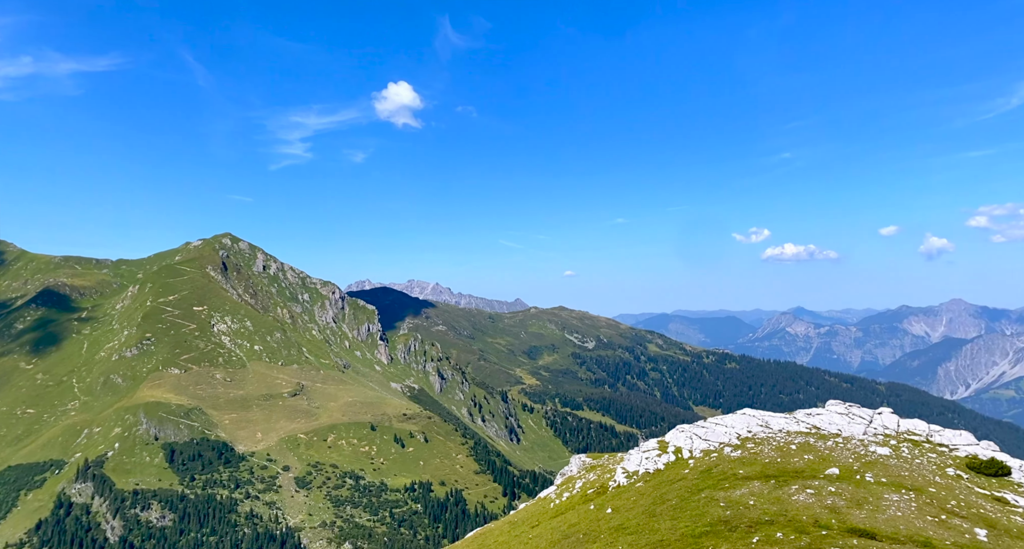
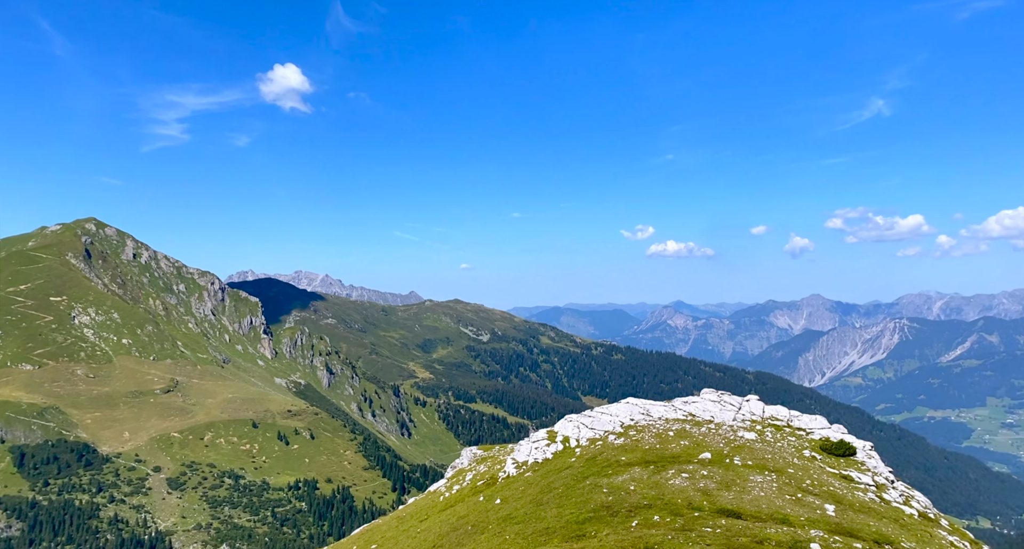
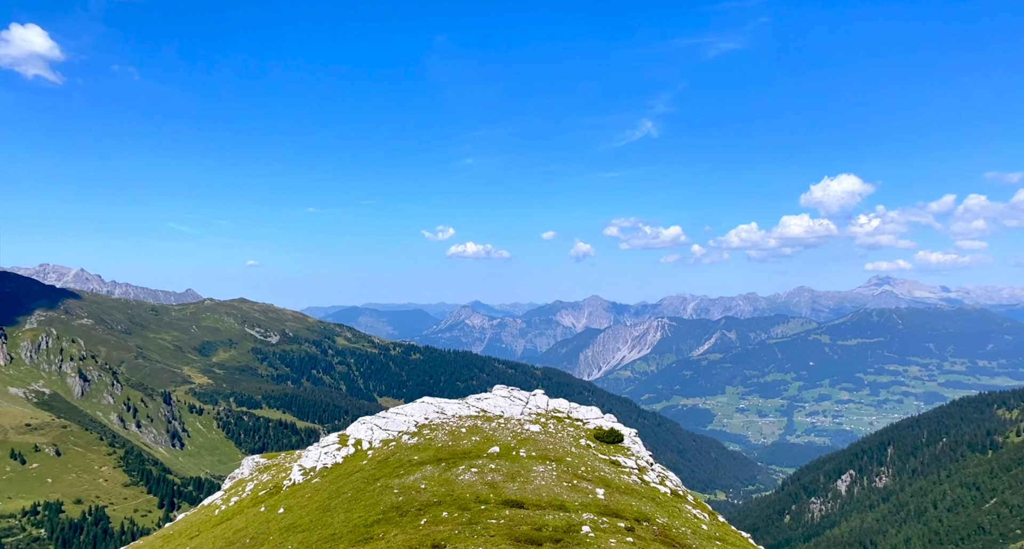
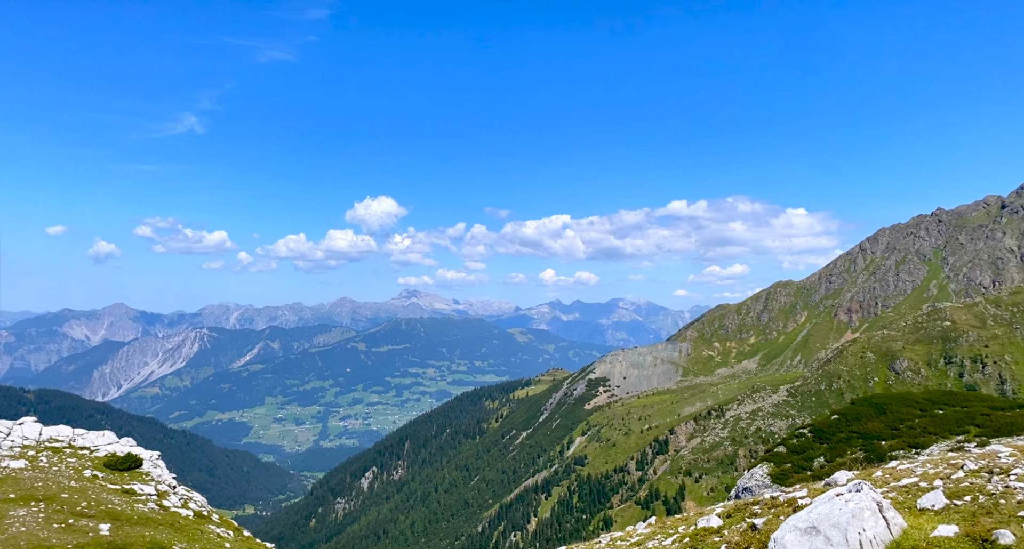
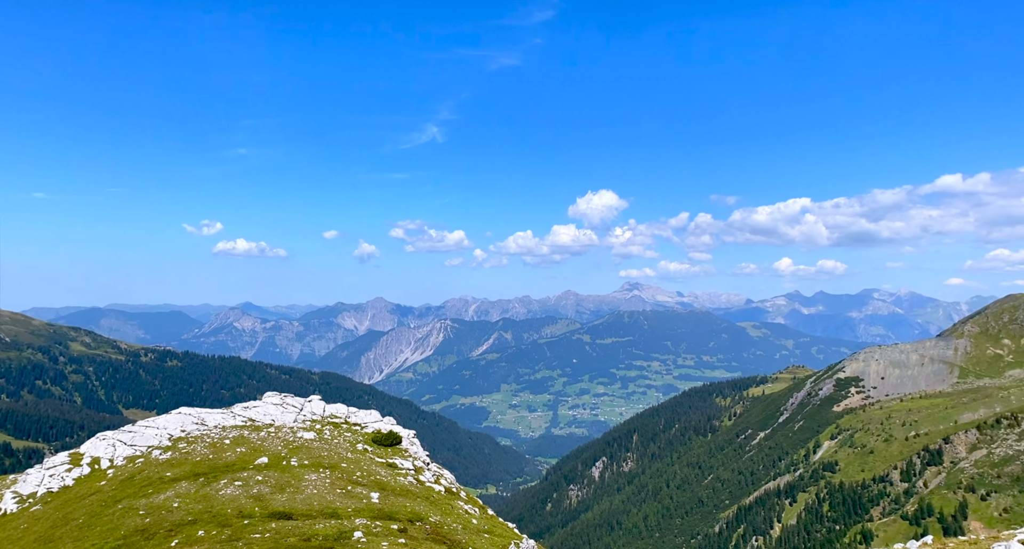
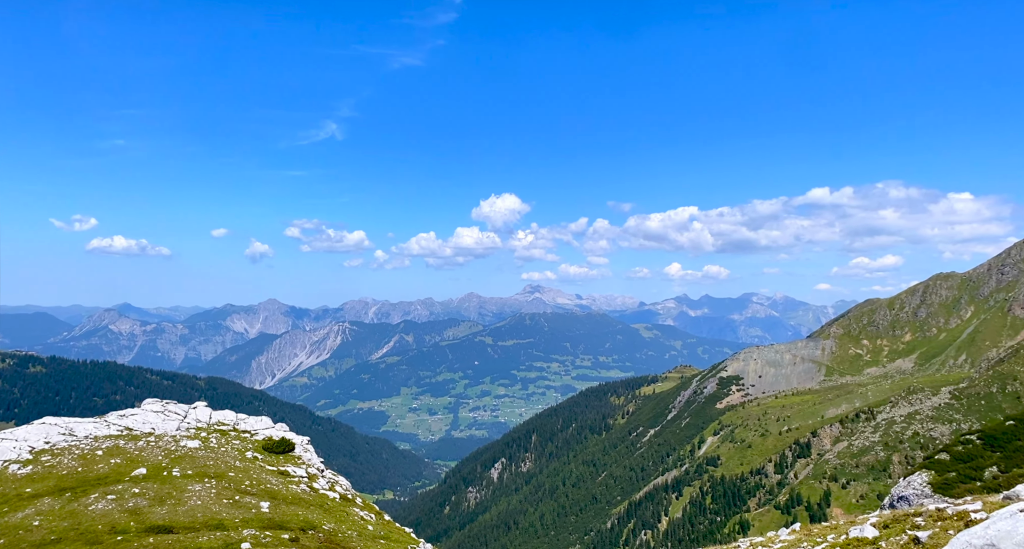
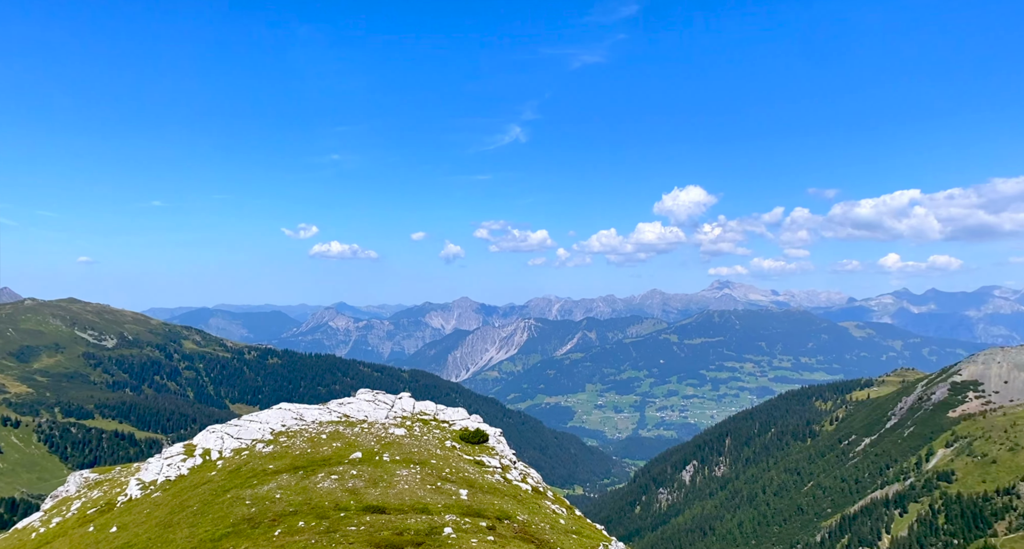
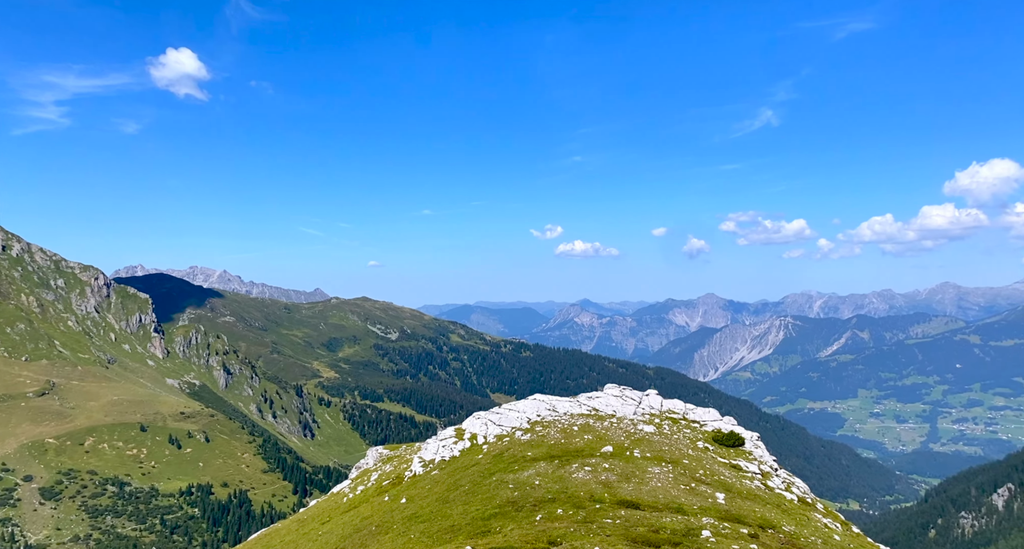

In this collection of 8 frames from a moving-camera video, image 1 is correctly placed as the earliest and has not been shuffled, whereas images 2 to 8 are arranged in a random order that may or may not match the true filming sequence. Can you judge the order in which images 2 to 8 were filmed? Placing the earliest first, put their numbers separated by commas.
2, 8, 3, 7, 5, 6, 4
